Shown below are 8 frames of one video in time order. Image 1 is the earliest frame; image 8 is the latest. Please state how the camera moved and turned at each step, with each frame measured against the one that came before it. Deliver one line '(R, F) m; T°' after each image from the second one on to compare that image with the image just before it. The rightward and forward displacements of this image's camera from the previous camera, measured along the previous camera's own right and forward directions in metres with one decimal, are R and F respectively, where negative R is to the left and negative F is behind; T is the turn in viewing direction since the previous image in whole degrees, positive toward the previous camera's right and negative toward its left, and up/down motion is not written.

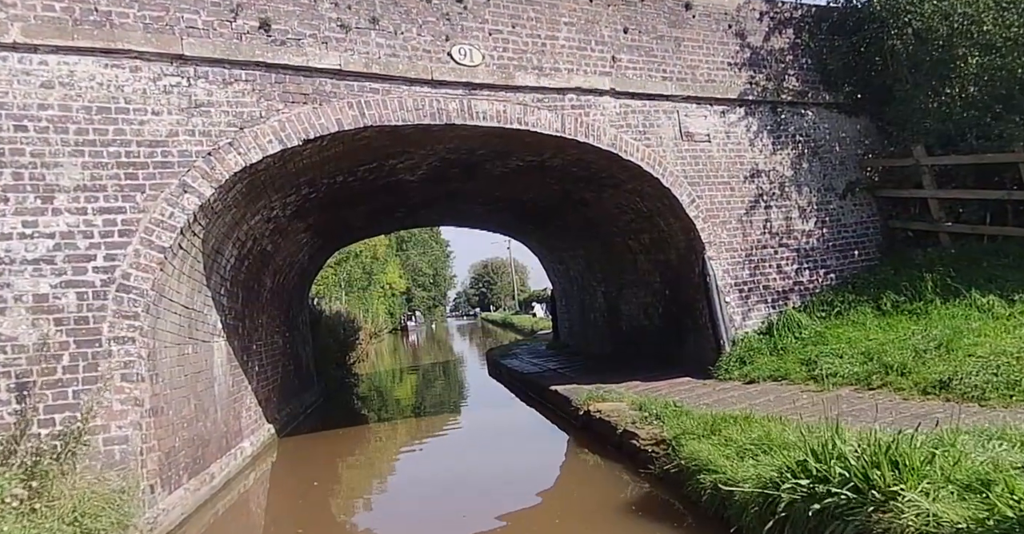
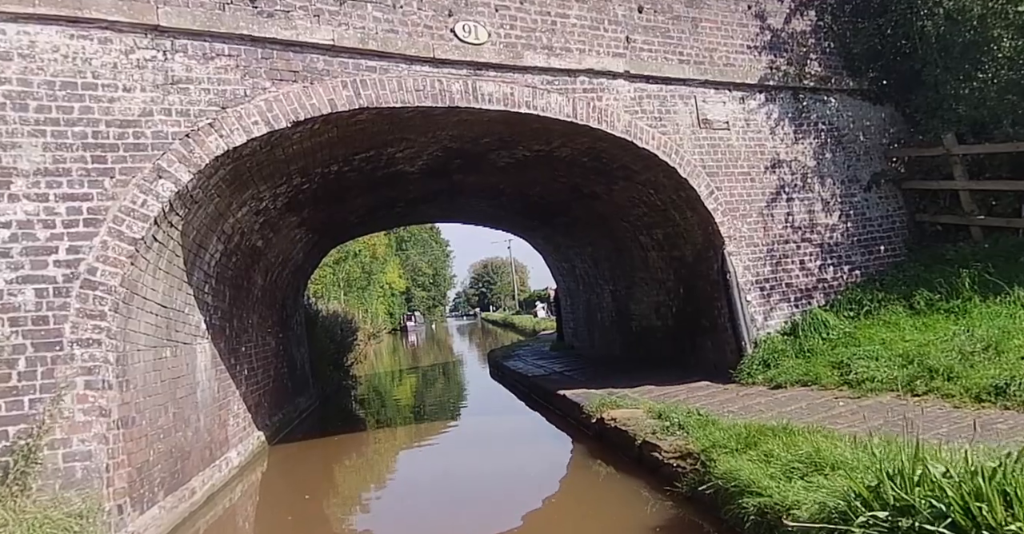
(-0.1, +0.5) m; 0°
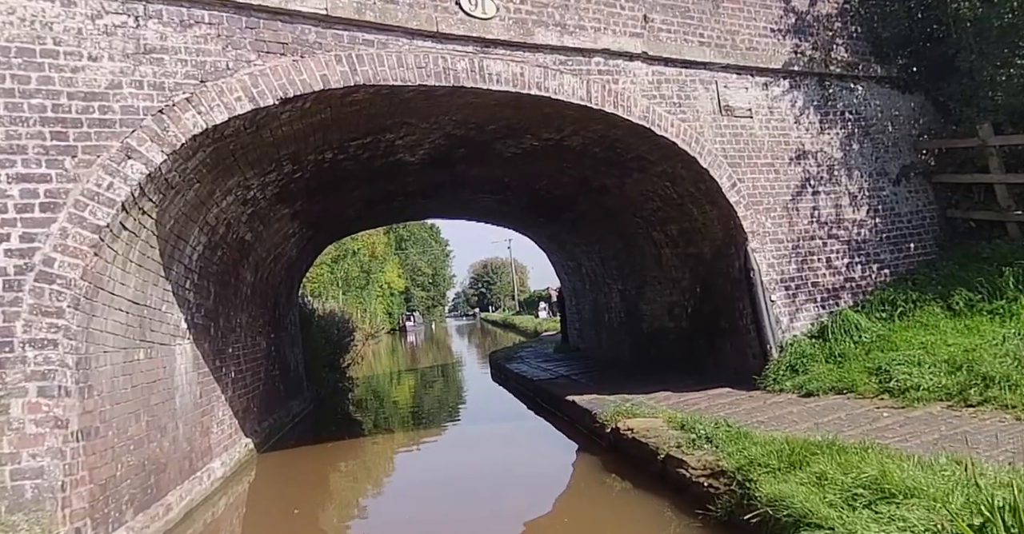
(-0.1, +0.5) m; 0°
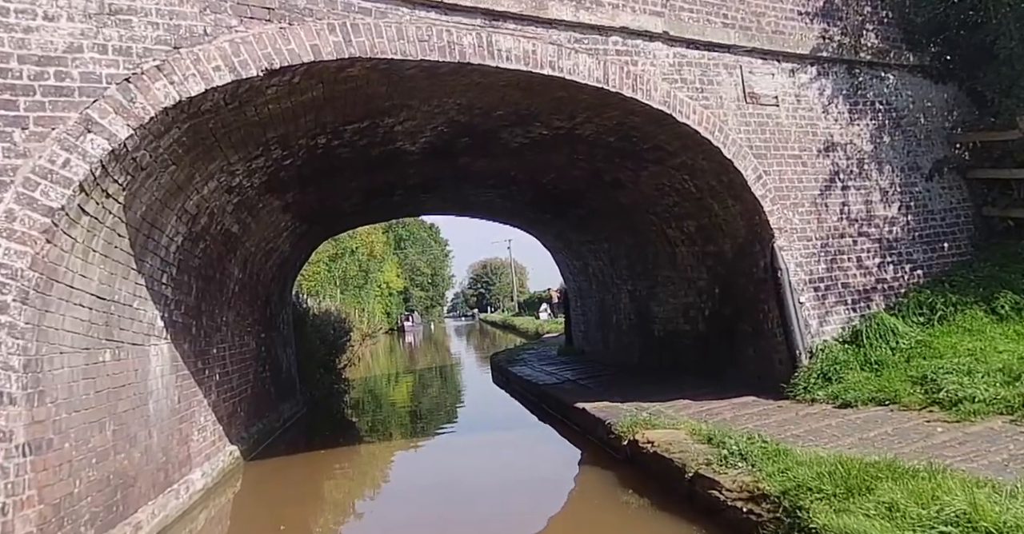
(-0.1, +0.5) m; 0°
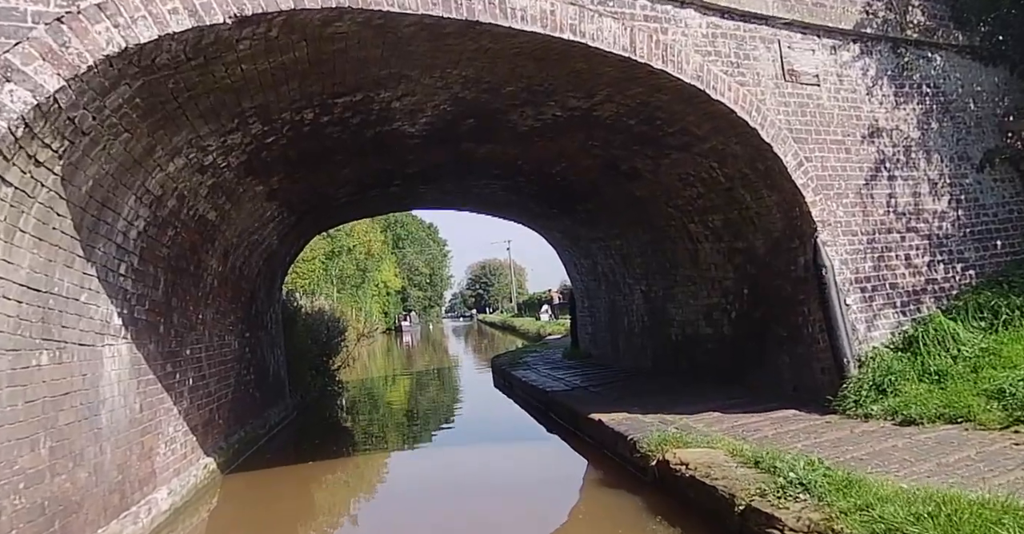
(-0.1, +0.7) m; 0°
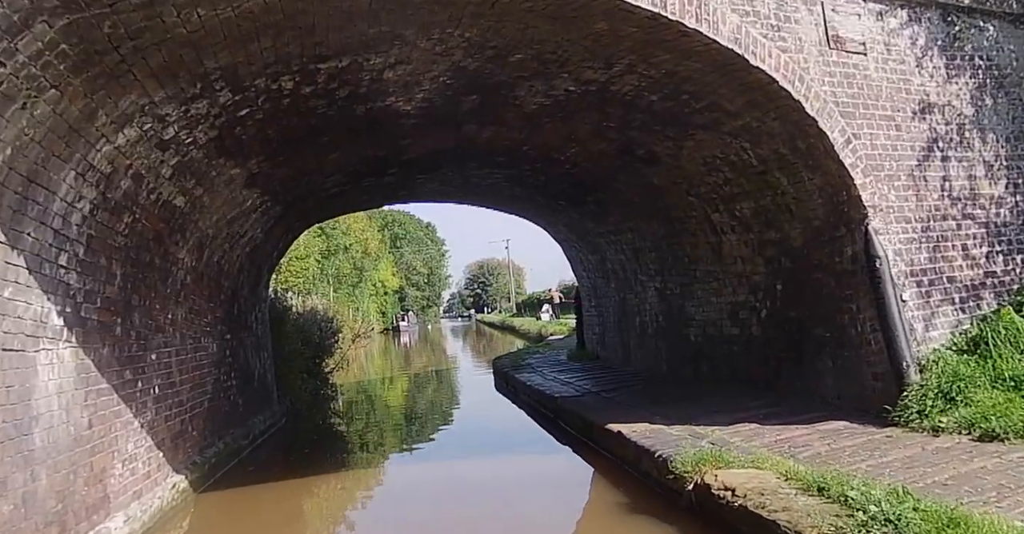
(-0.1, +0.7) m; 0°
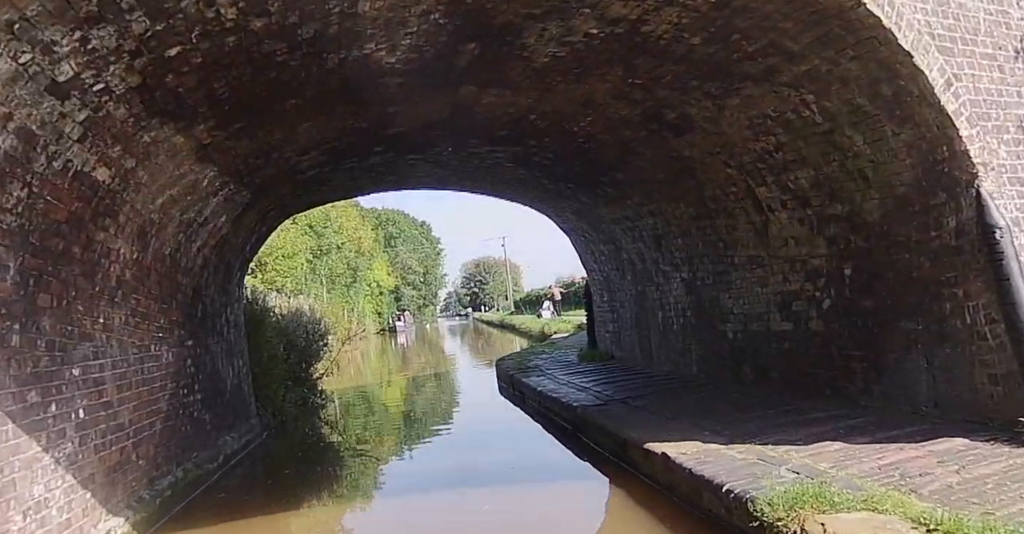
(-0.1, +1.1) m; 0°
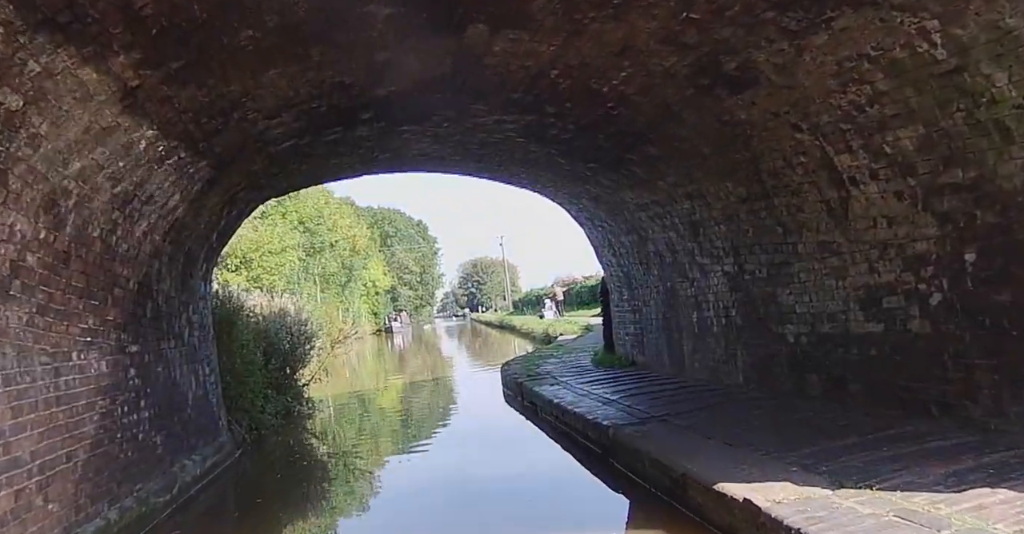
(-0.2, +1.2) m; 0°
